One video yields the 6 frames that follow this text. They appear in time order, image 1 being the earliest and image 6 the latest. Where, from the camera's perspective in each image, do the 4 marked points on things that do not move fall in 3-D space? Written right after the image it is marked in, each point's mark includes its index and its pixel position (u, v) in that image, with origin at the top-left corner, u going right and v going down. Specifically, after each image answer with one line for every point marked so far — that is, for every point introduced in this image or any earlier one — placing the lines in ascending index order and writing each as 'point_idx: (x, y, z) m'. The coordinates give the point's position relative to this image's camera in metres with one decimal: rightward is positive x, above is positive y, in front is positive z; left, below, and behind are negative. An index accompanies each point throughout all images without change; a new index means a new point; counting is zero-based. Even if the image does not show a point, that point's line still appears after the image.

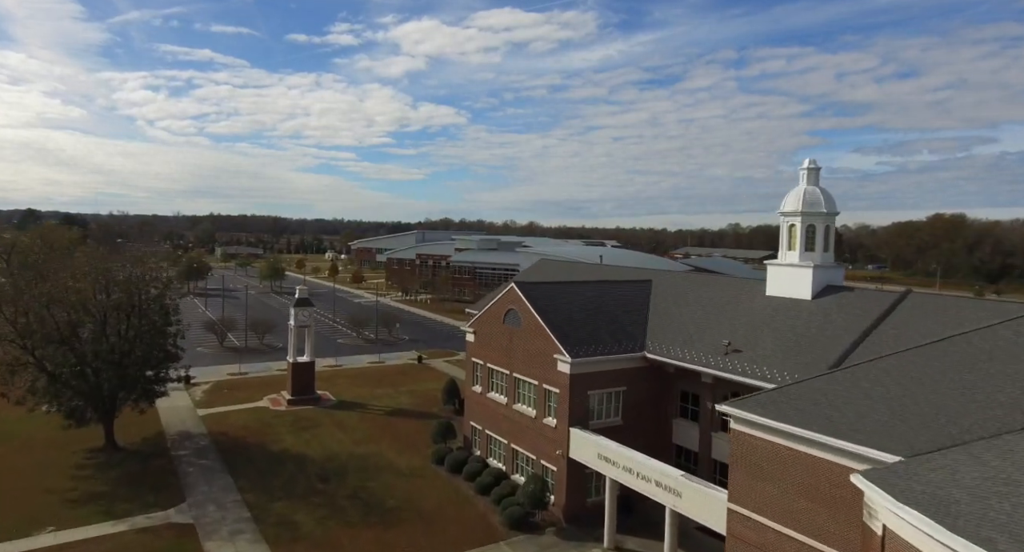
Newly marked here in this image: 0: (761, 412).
0: (+5.9, -3.2, +15.5) m
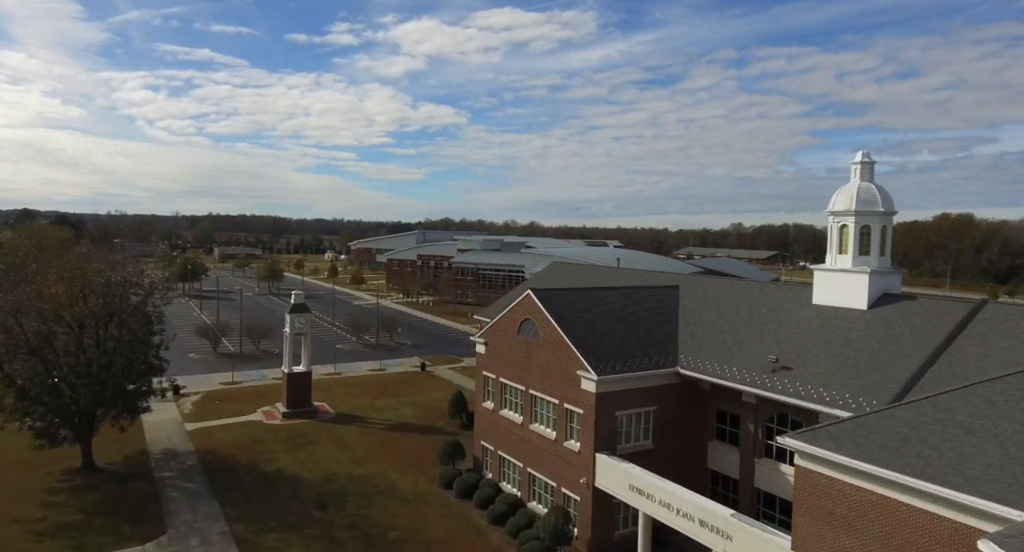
0: (+6.5, -3.4, +13.1) m
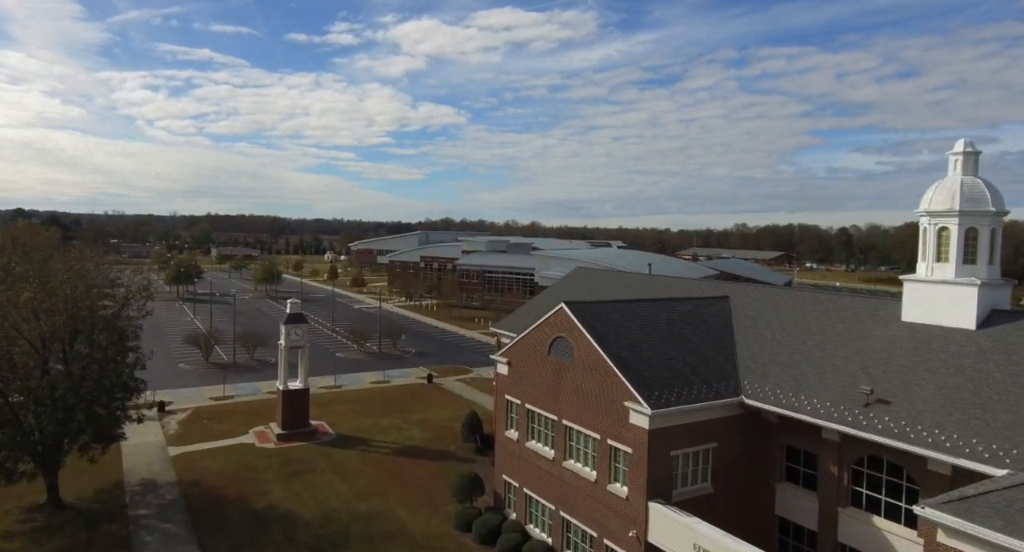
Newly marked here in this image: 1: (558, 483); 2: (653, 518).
0: (+7.4, -3.8, +9.7) m
1: (+1.4, -6.2, +19.8) m
2: (+3.6, -6.1, +16.5) m
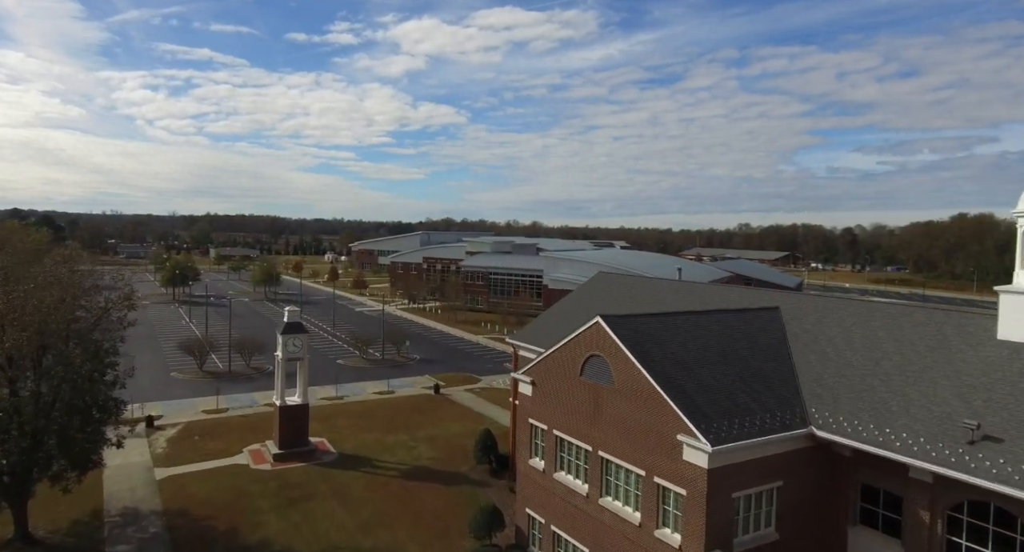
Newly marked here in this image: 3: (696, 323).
0: (+8.2, -4.0, +7.2) m
1: (+2.1, -6.5, +17.3) m
2: (+4.4, -6.3, +14.0) m
3: (+5.2, -1.3, +18.4) m
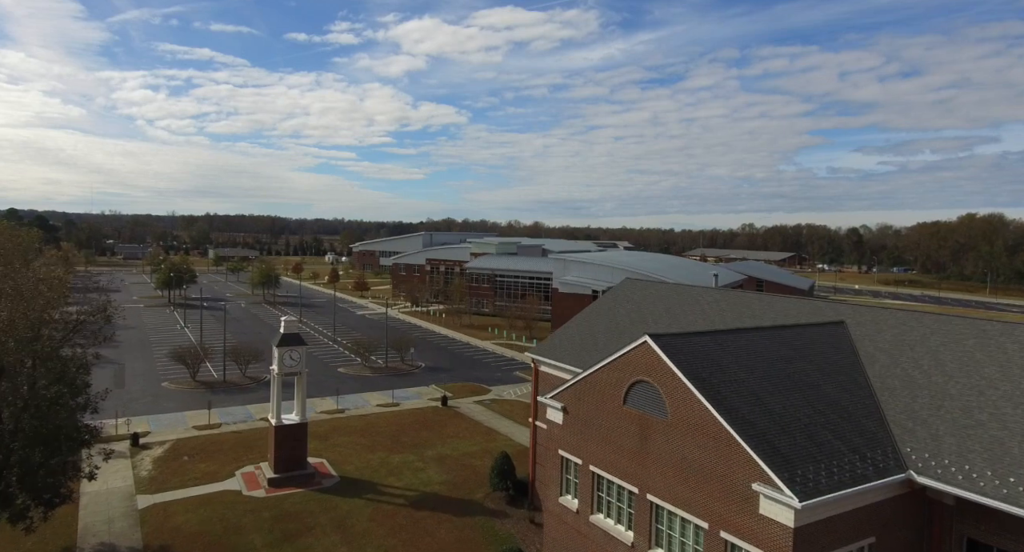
0: (+8.9, -4.3, +4.6) m
1: (+2.8, -6.8, +14.7) m
2: (+5.1, -6.6, +11.3) m
3: (+5.9, -1.6, +15.8) m
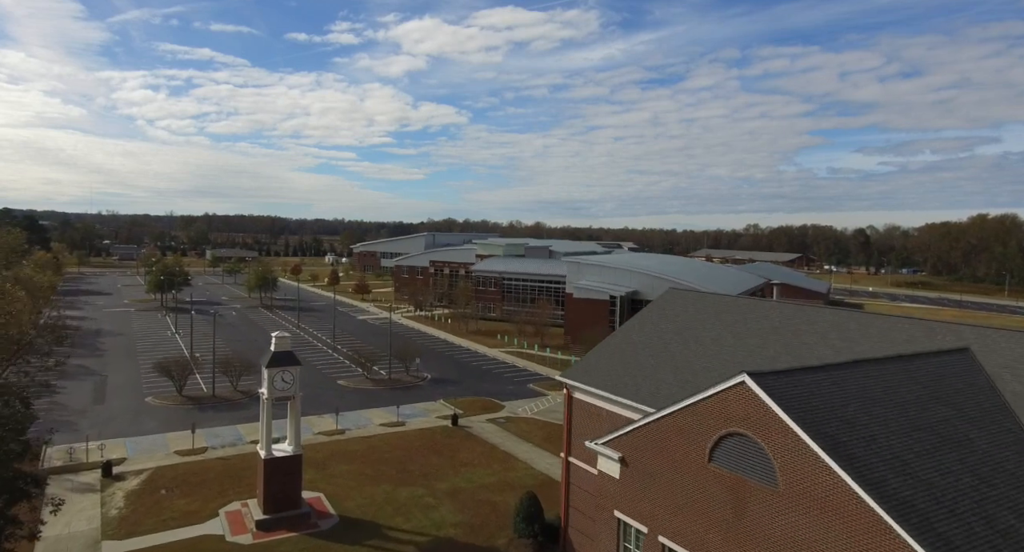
0: (+9.8, -4.6, +1.0) m
1: (+3.8, -7.1, +11.1) m
2: (+6.0, -6.9, +7.8) m
3: (+6.8, -1.9, +12.2) m
